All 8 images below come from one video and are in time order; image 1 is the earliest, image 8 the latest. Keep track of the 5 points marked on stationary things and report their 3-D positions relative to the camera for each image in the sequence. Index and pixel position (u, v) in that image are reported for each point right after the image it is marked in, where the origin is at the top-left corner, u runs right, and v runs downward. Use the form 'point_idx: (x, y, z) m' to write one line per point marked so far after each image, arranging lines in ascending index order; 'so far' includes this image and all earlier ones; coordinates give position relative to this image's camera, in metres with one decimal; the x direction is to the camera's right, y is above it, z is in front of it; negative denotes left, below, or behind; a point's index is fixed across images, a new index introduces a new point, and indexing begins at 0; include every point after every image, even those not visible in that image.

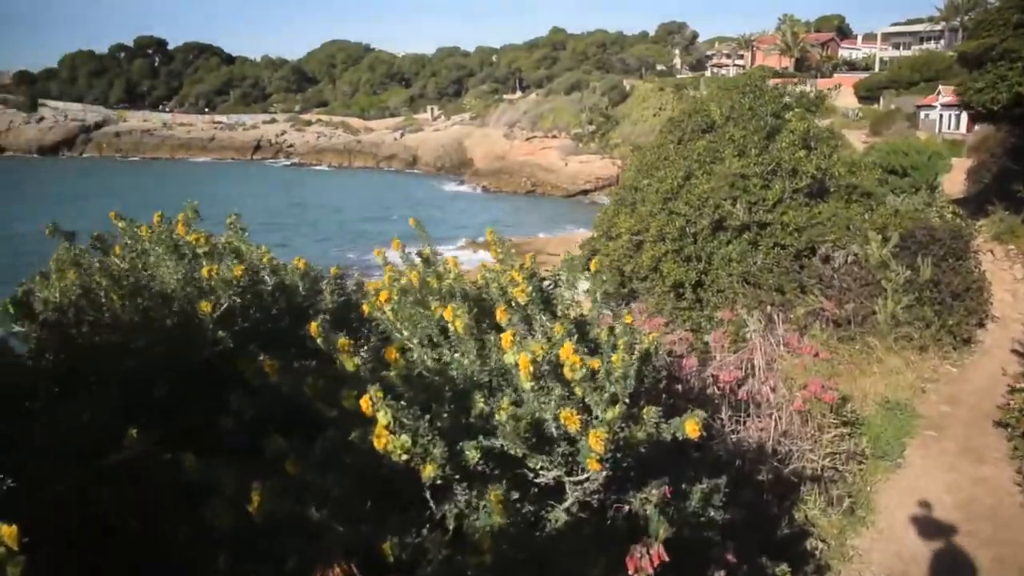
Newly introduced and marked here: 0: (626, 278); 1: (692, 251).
0: (+1.5, +0.1, +12.1) m
1: (+2.0, +0.4, +10.9) m
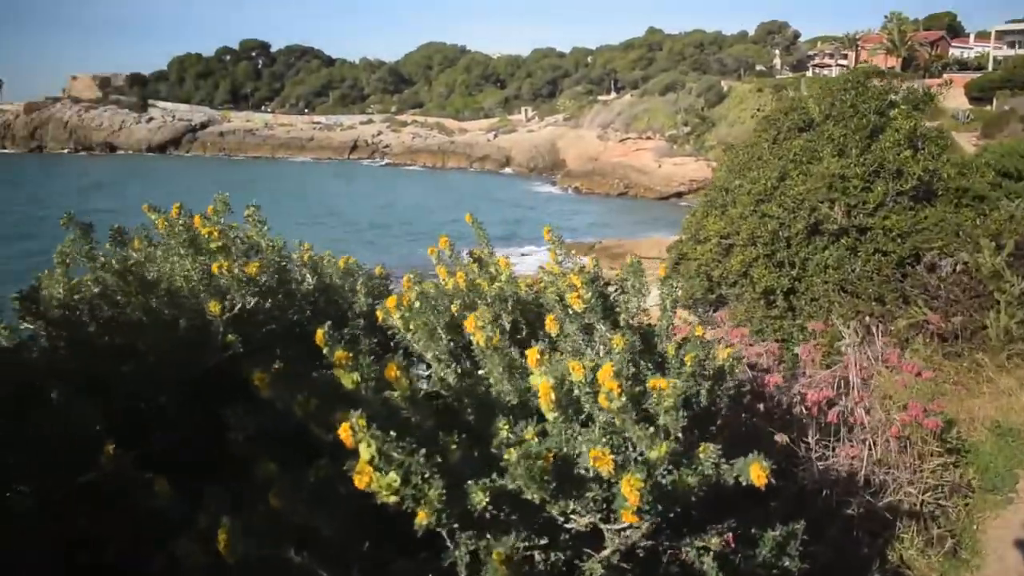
0: (+2.5, +0.1, +11.5) m
1: (+2.9, +0.3, +10.3) m
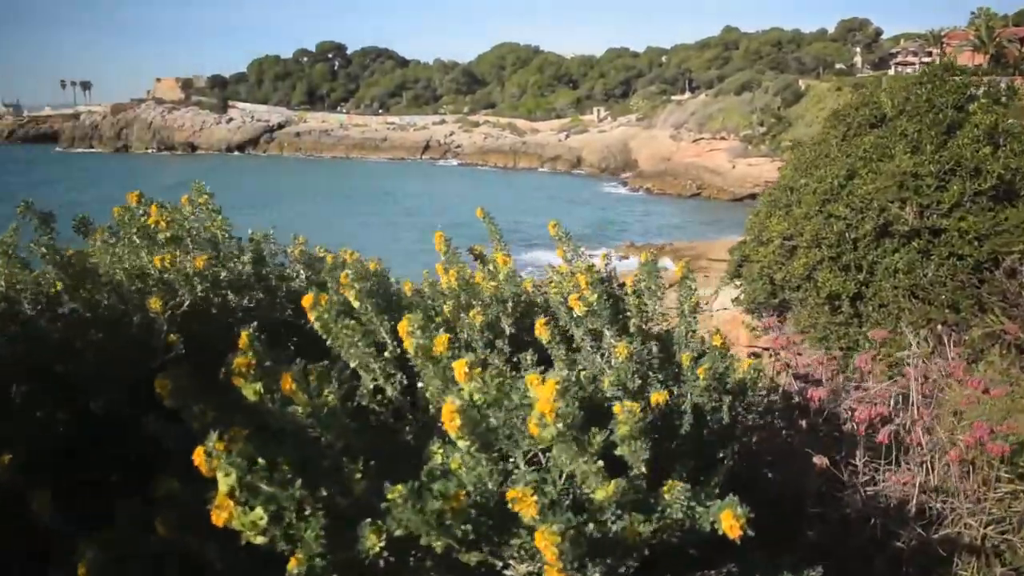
0: (+3.1, 0.0, +11.0) m
1: (+3.4, +0.3, +9.7) m
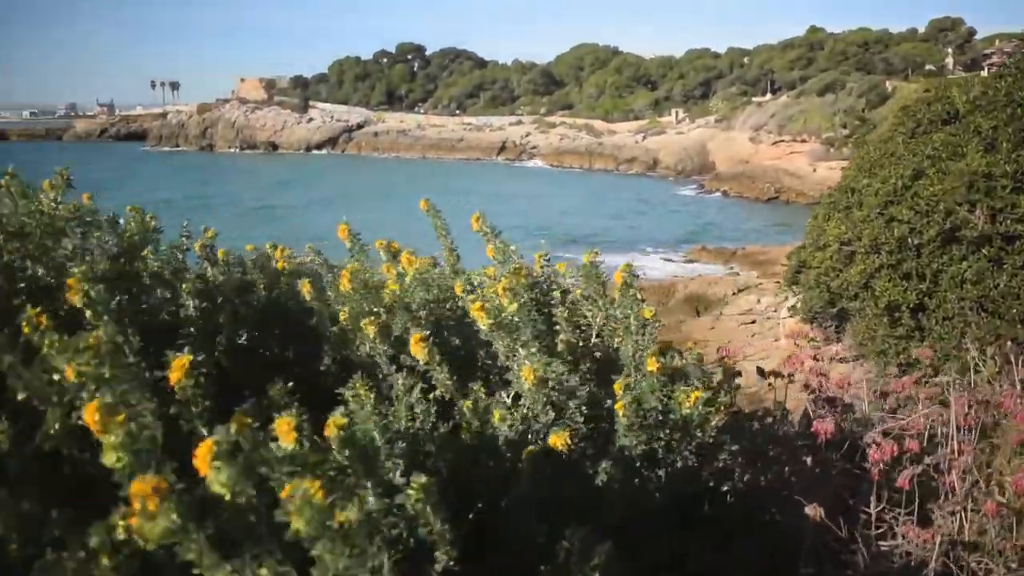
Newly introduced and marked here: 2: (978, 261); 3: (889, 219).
0: (+3.5, -0.1, +10.2) m
1: (+3.7, +0.2, +8.9) m
2: (+4.2, +0.2, +8.4) m
3: (+3.7, +0.7, +9.3) m
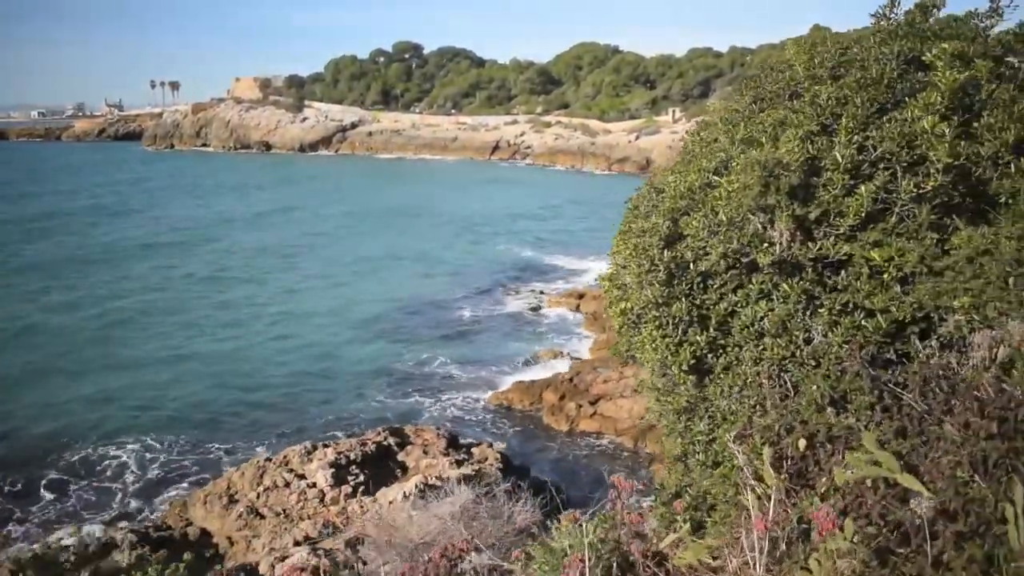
0: (+0.9, -0.4, +7.1) m
1: (+1.1, -0.1, +5.8) m
2: (+1.5, -0.1, +5.4) m
3: (+1.1, +0.4, +6.3) m
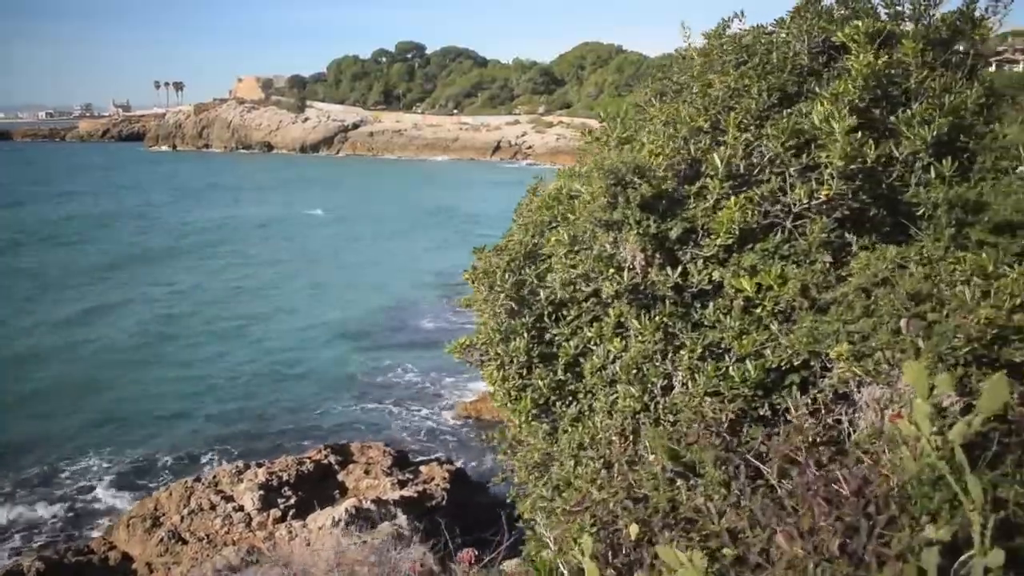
0: (-0.1, -0.5, +6.1) m
1: (+0.2, -0.3, +4.8) m
2: (+0.6, -0.2, +4.3) m
3: (+0.2, +0.2, +5.2) m
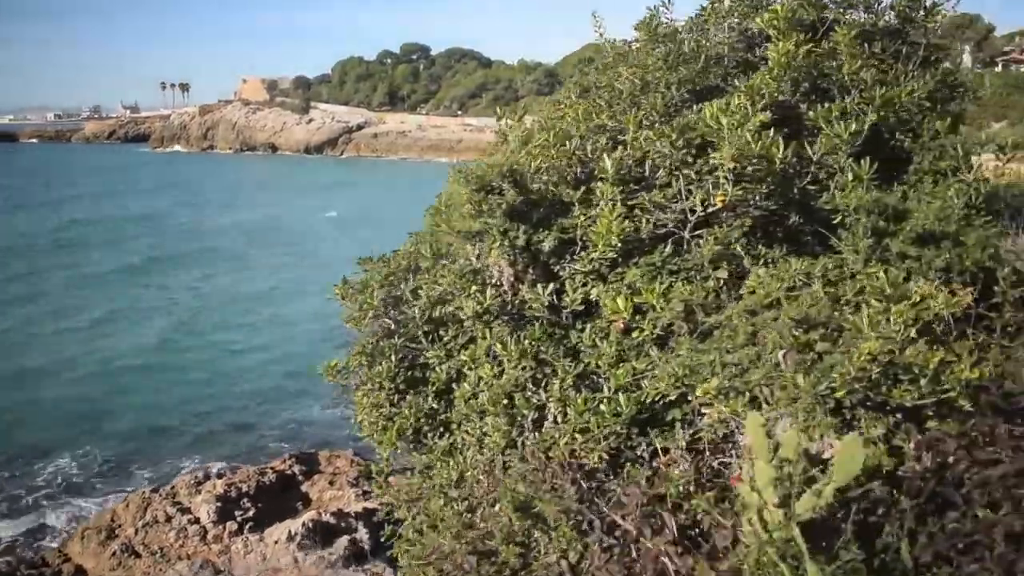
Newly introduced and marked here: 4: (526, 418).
0: (-0.7, -0.6, +5.5) m
1: (-0.4, -0.3, +4.2) m
2: (0.0, -0.3, +3.8) m
3: (-0.4, +0.1, +4.7) m
4: (+0.1, -0.5, +3.7) m
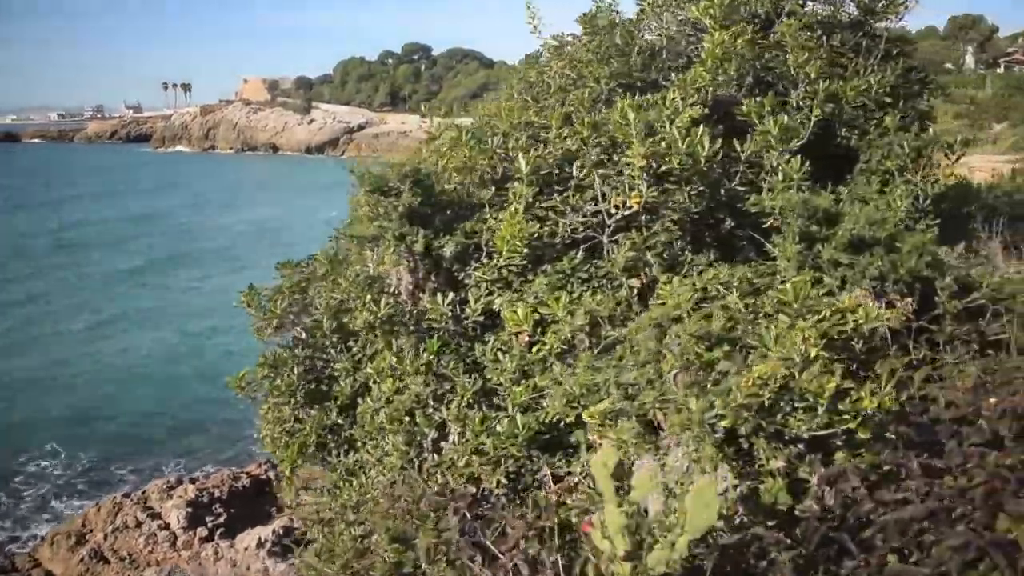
0: (-1.0, -0.6, +5.3) m
1: (-0.8, -0.4, +4.0) m
2: (-0.4, -0.3, +3.5) m
3: (-0.8, +0.1, +4.4) m
4: (-0.3, -0.5, +3.4) m
